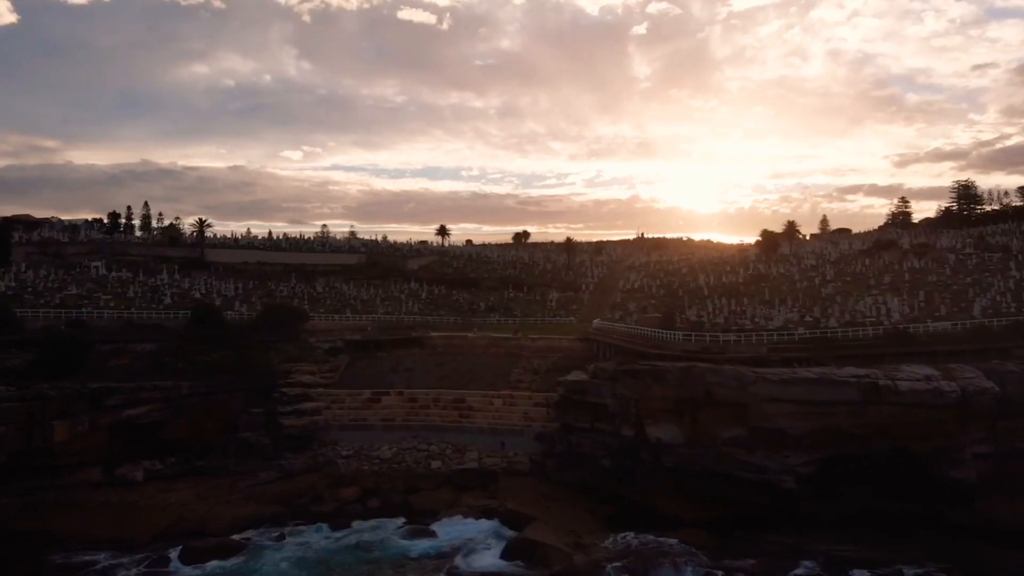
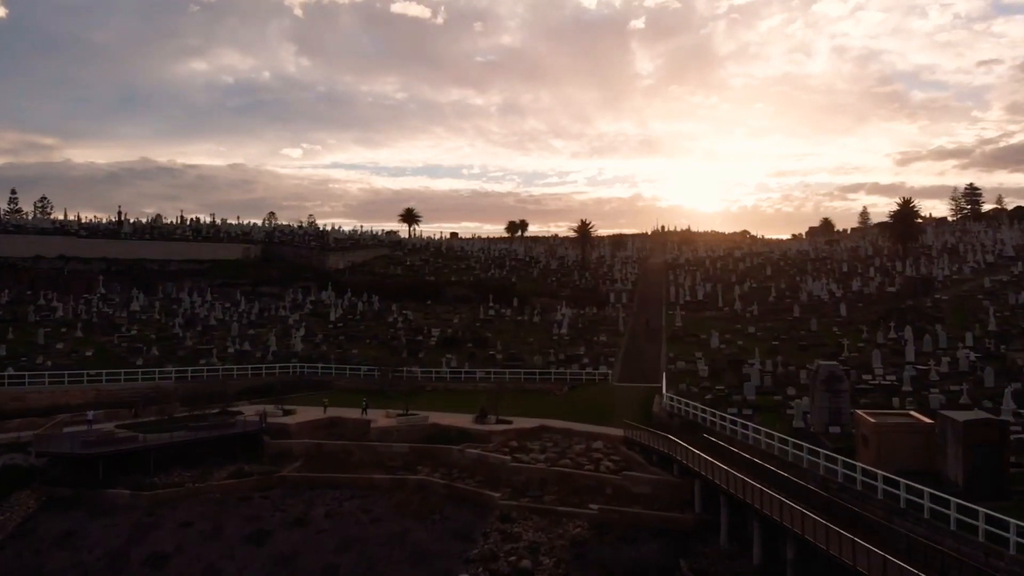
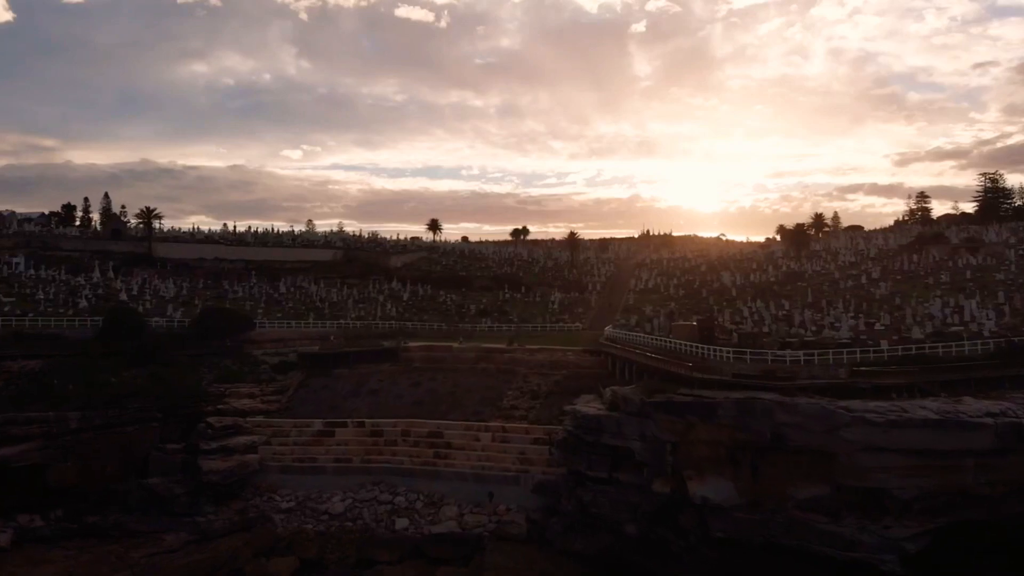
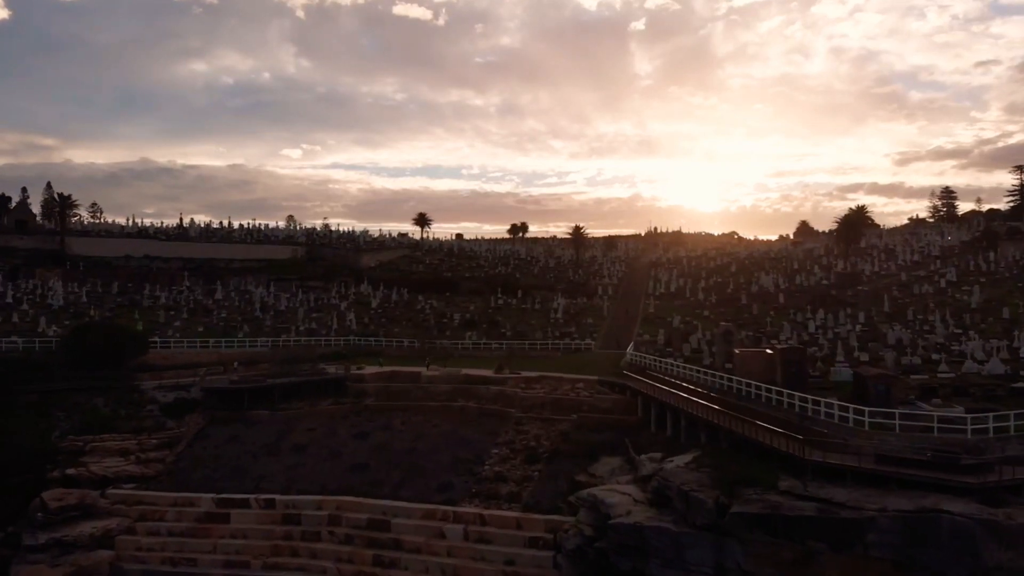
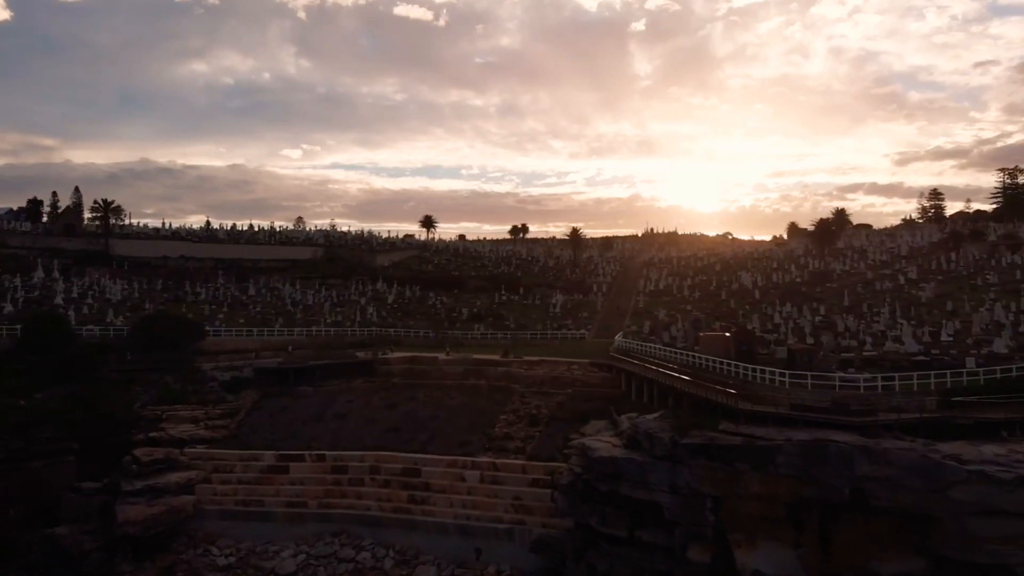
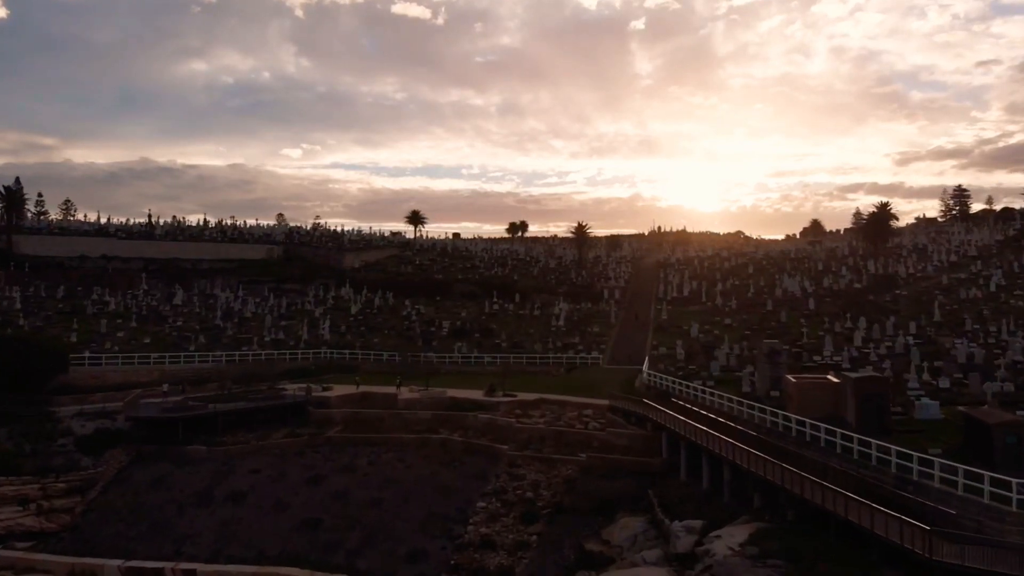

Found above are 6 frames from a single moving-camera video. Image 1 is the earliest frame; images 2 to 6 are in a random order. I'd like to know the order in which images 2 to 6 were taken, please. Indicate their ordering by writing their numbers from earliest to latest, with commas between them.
3, 5, 4, 6, 2
